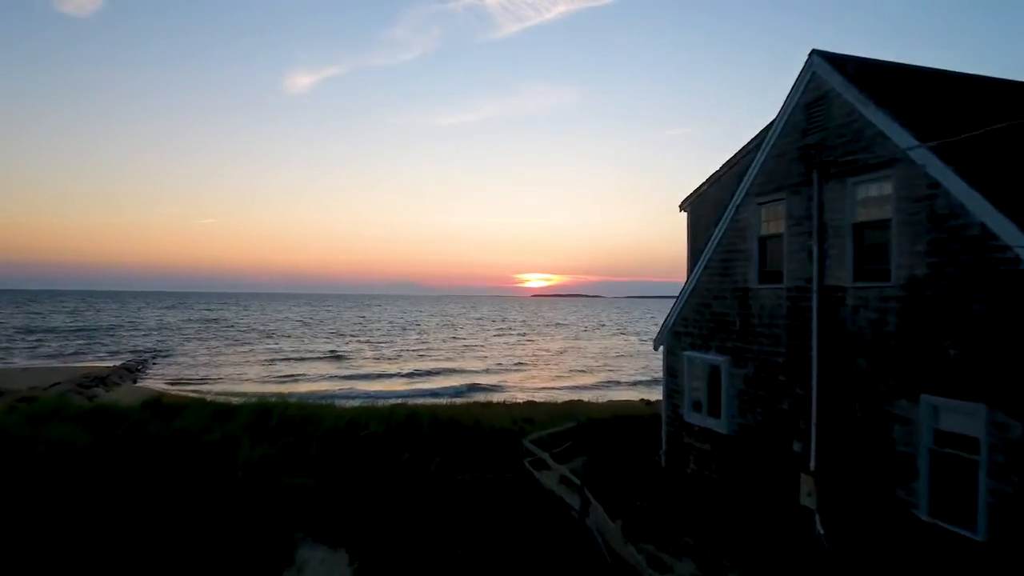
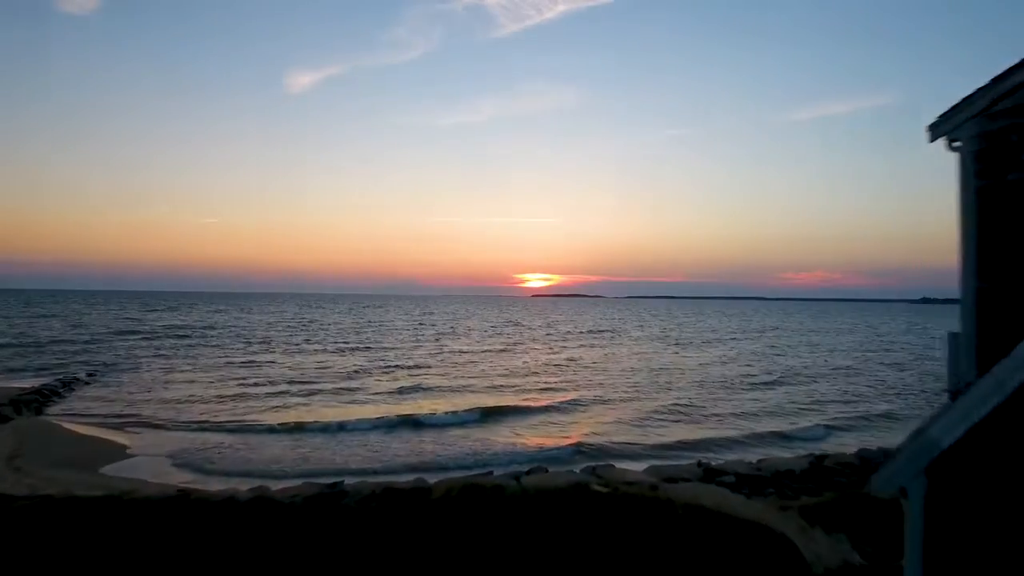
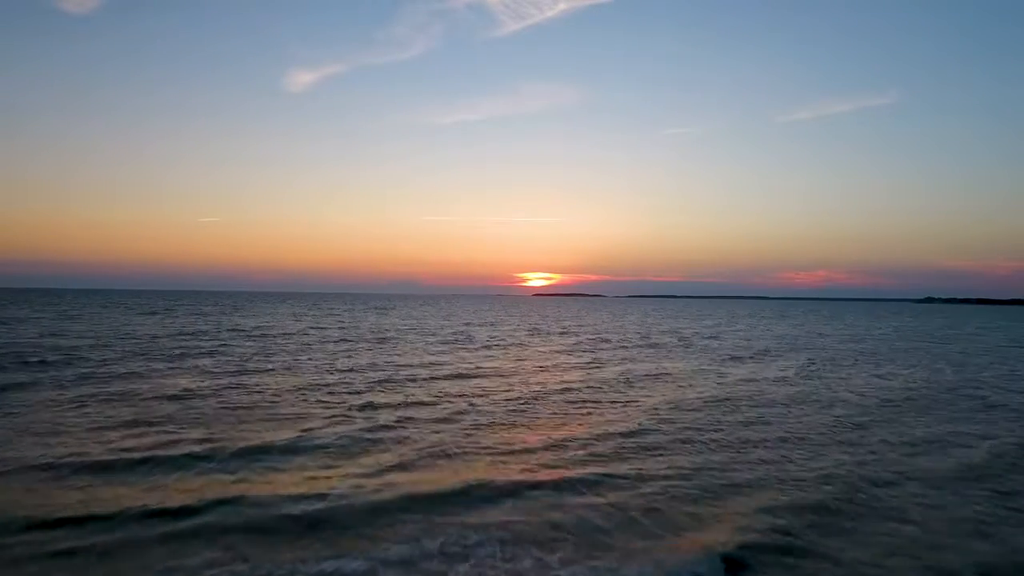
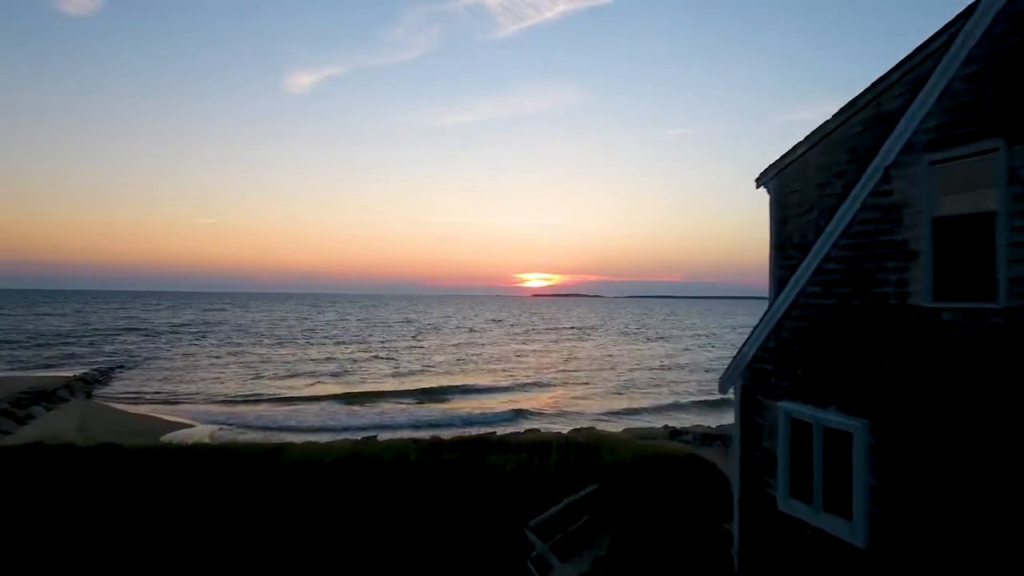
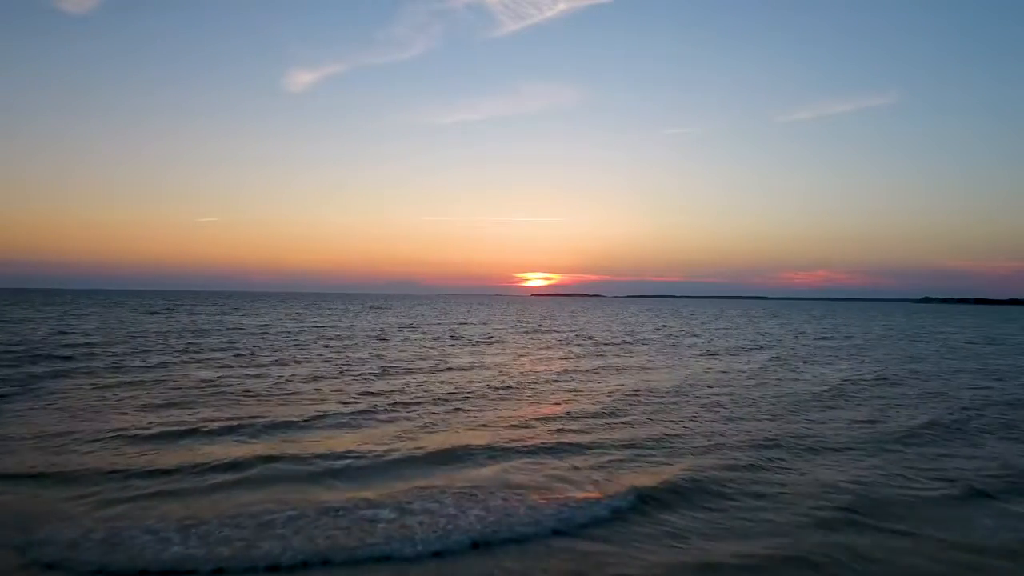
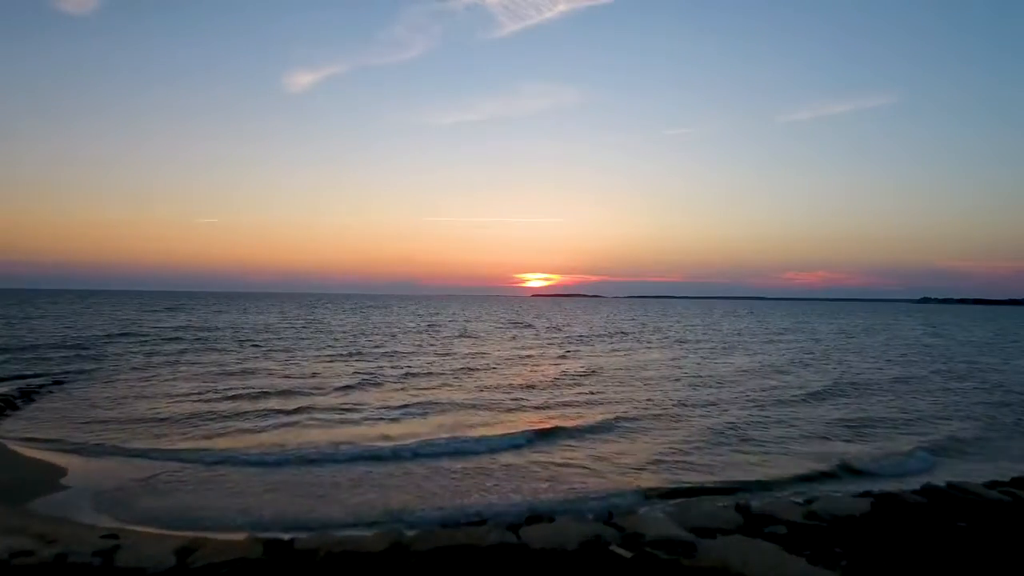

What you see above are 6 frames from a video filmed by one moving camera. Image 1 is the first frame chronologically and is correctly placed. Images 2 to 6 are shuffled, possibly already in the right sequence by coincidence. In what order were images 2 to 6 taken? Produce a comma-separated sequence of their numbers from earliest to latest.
4, 2, 6, 5, 3
